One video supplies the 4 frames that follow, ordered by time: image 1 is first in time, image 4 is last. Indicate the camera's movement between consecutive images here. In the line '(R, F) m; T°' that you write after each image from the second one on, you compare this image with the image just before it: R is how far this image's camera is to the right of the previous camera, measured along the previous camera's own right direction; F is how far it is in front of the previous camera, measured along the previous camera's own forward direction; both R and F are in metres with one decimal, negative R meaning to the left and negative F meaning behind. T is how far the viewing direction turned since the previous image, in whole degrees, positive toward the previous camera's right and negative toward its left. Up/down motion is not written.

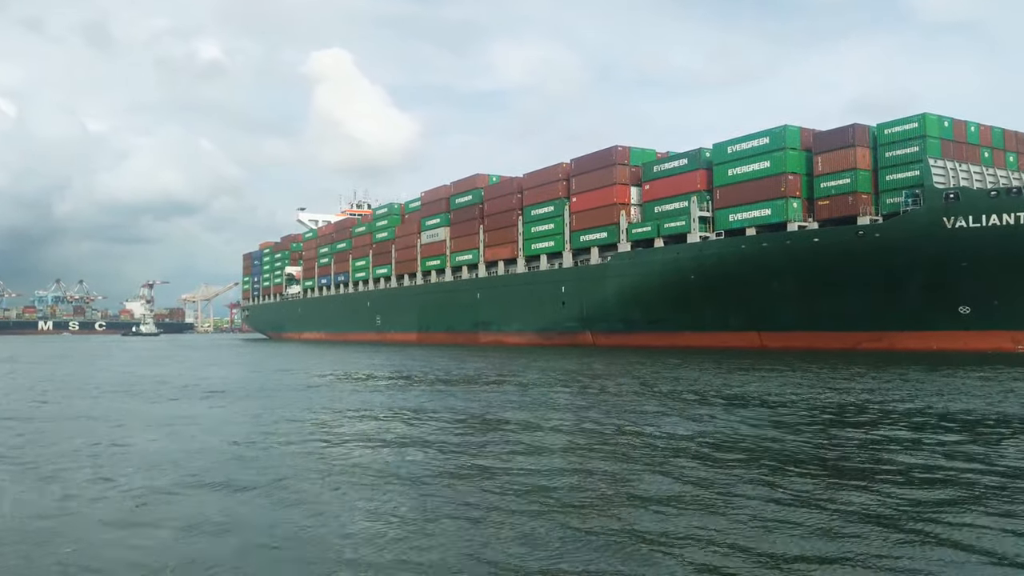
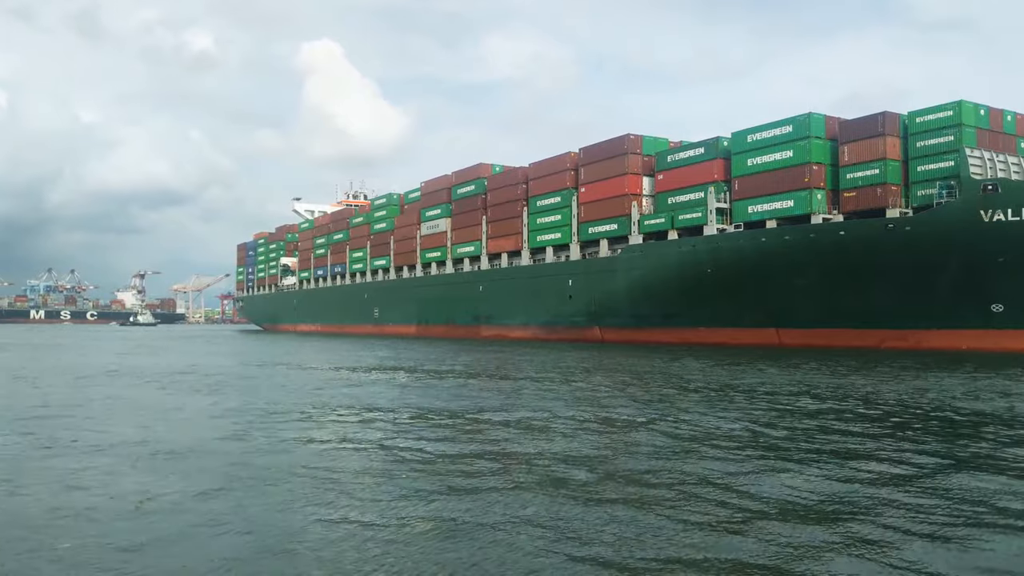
(-0.4, +1.3) m; 0°
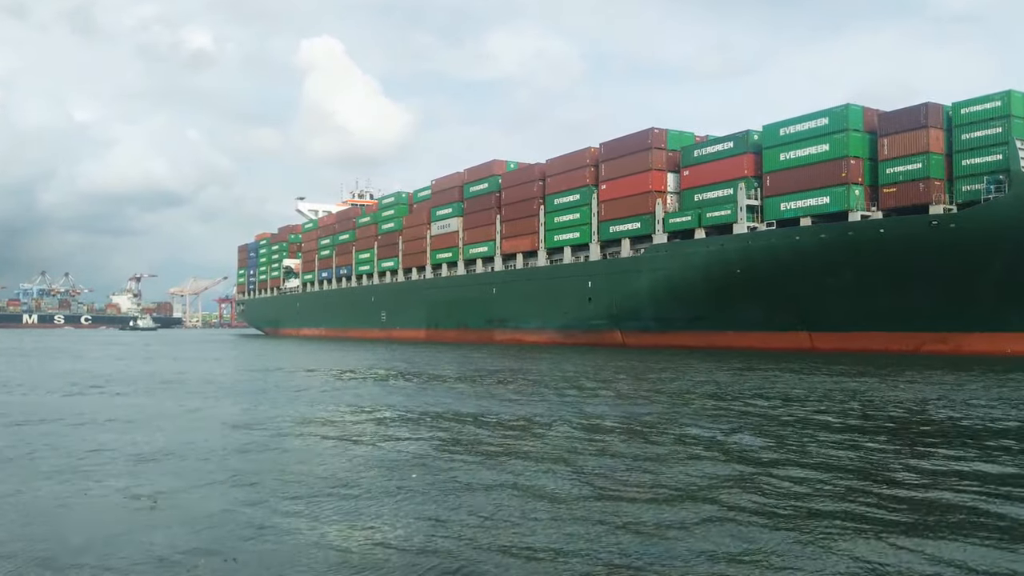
(-0.9, +1.1) m; 0°
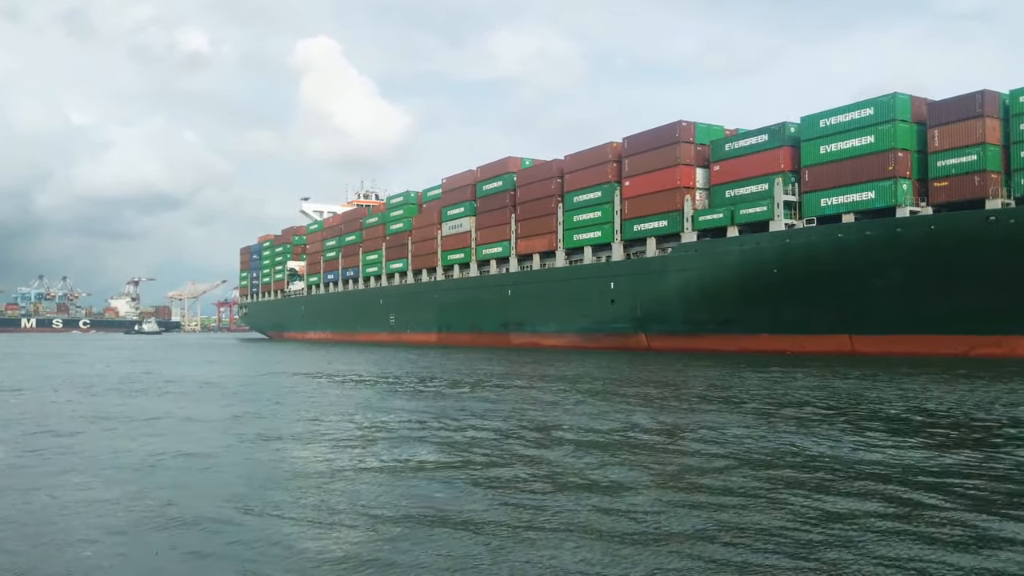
(-0.8, +1.4) m; 0°
